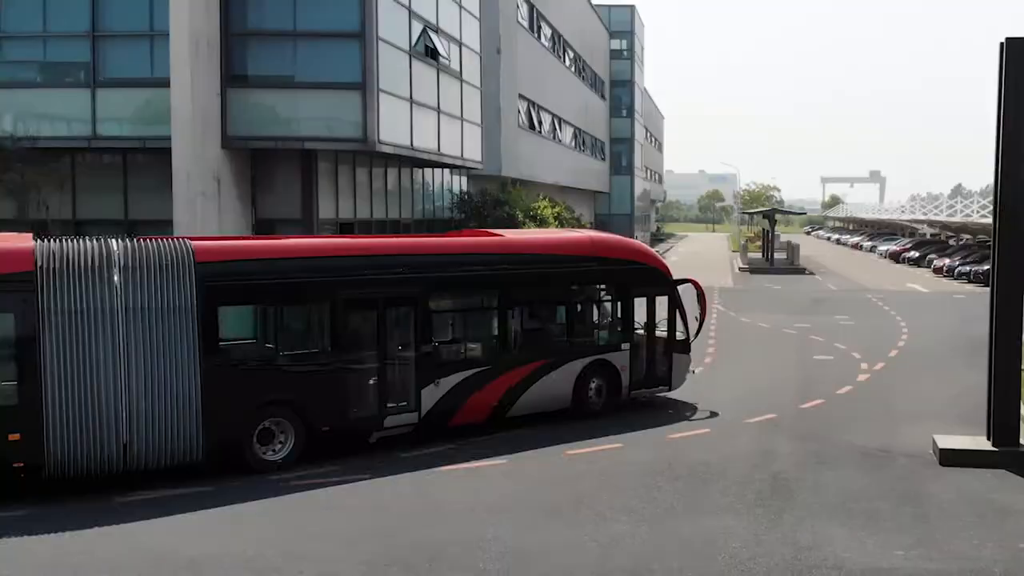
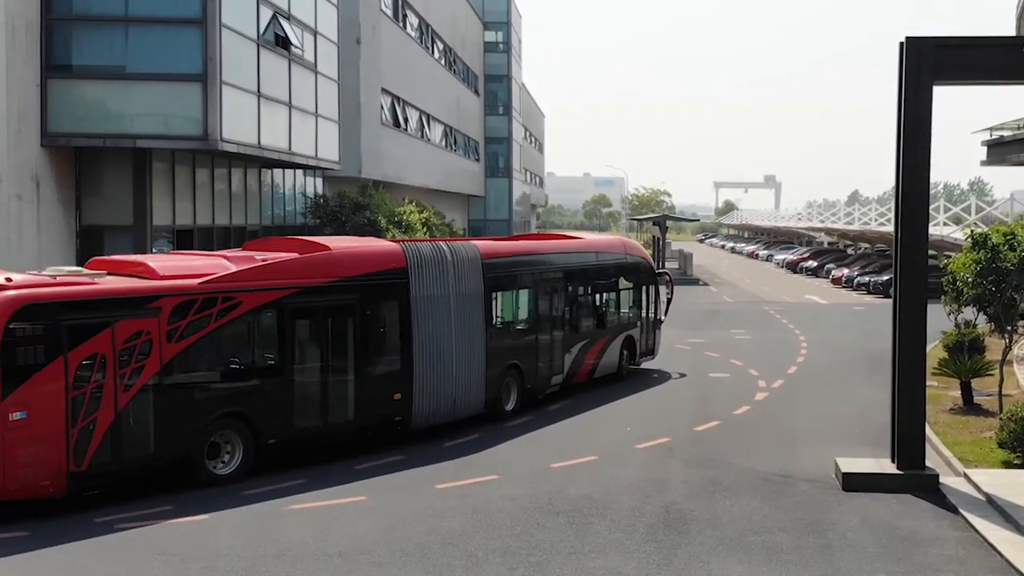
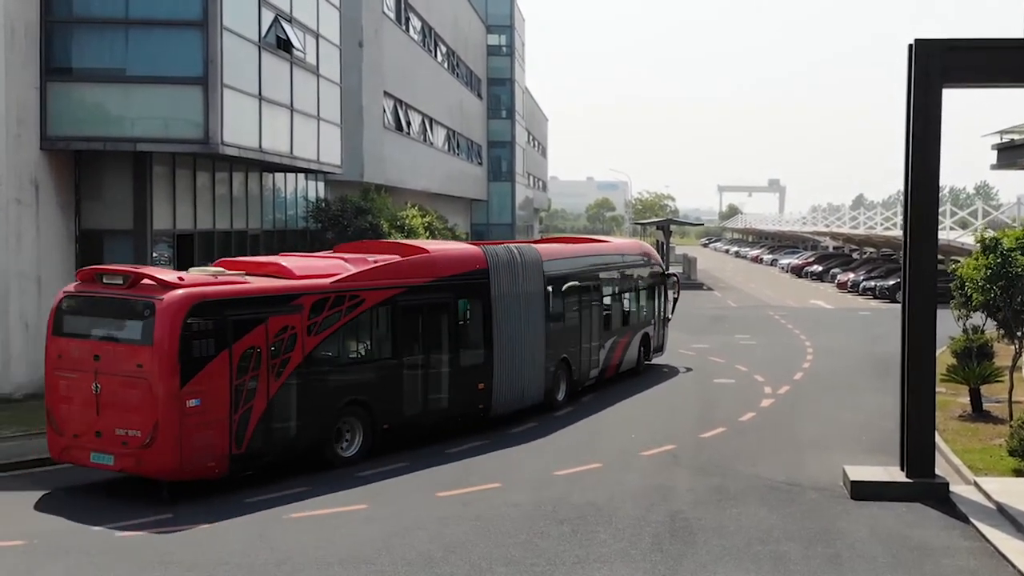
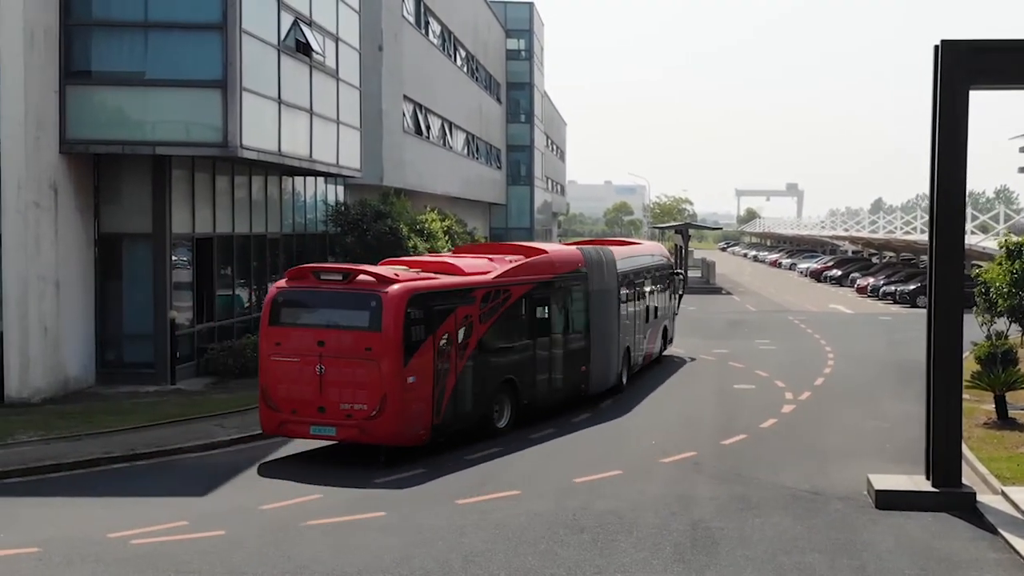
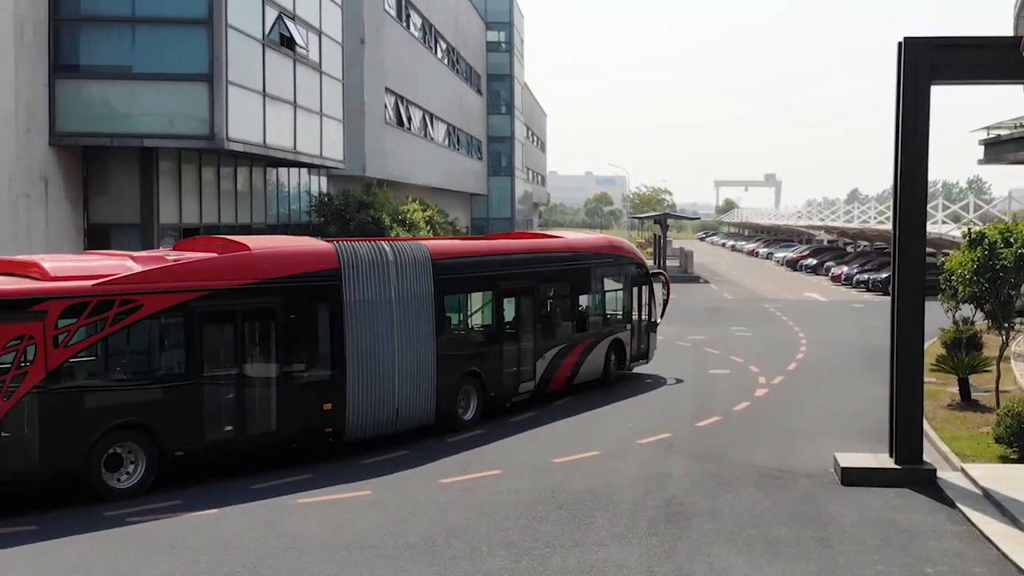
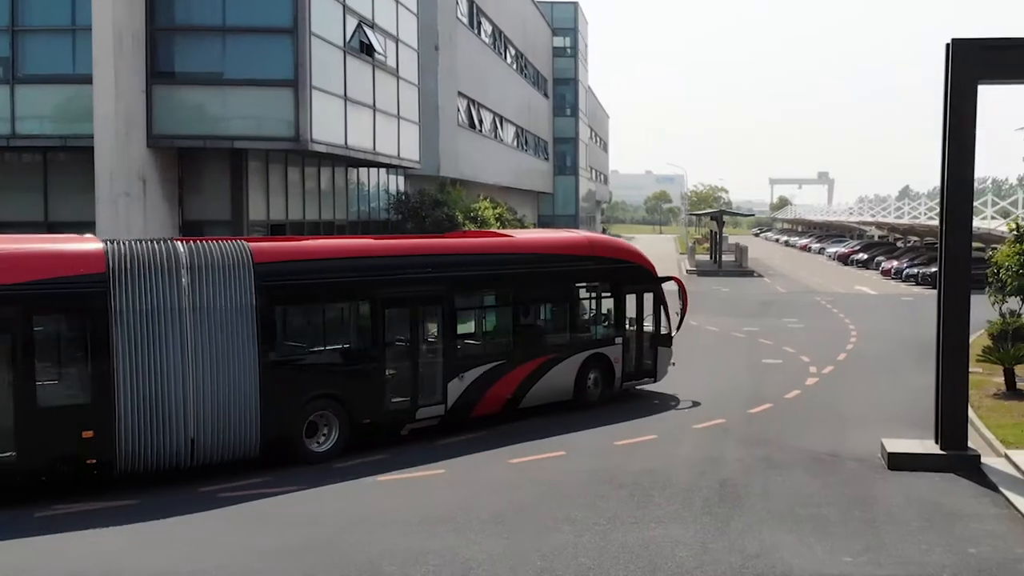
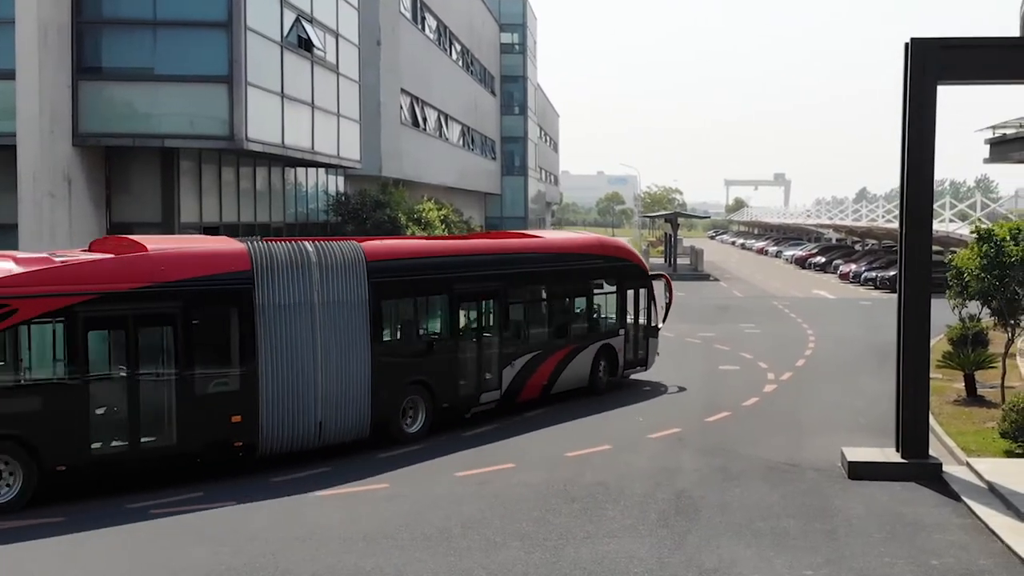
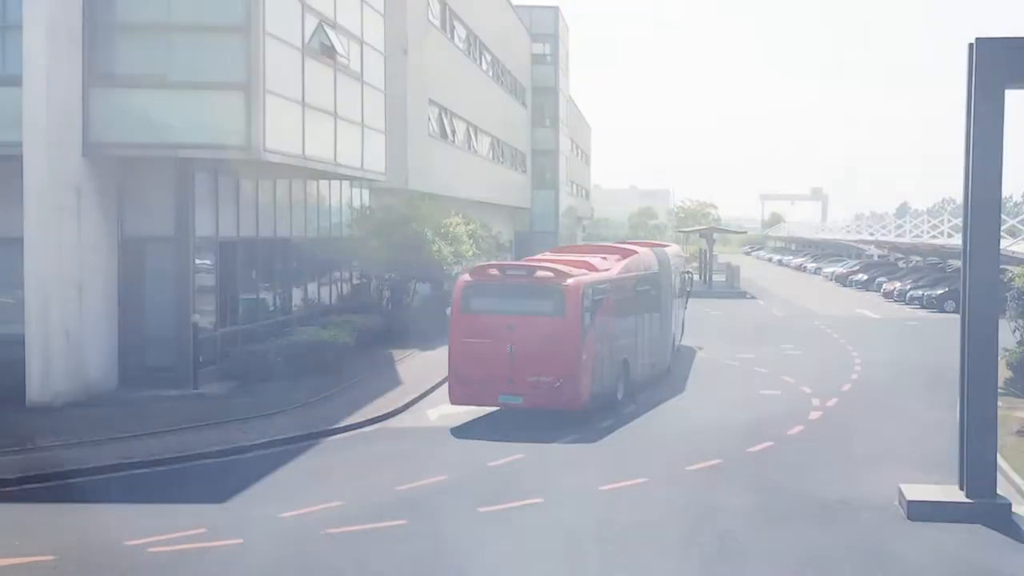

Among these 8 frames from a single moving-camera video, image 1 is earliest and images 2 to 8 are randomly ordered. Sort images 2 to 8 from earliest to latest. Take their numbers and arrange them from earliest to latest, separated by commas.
6, 7, 5, 2, 3, 4, 8
